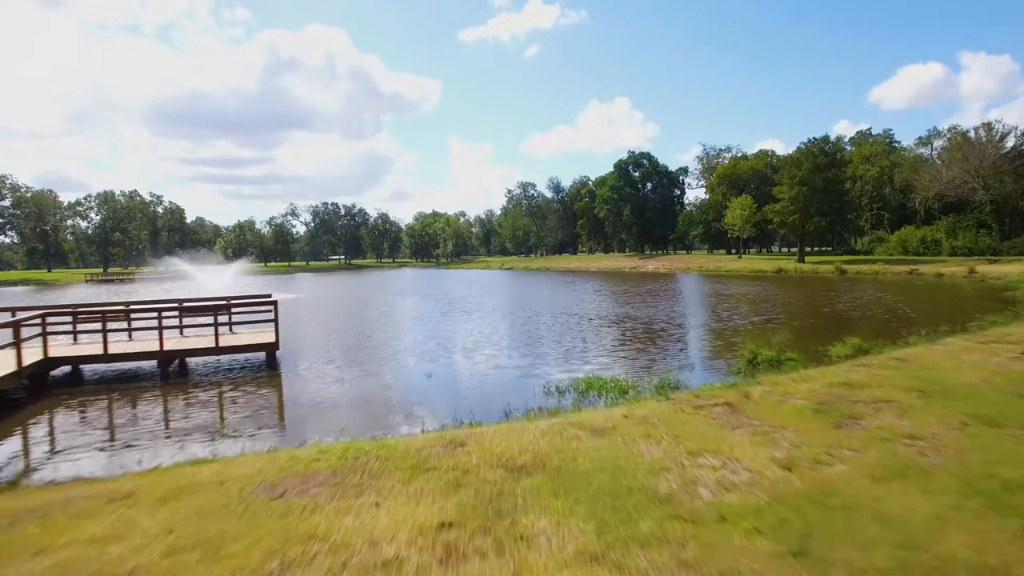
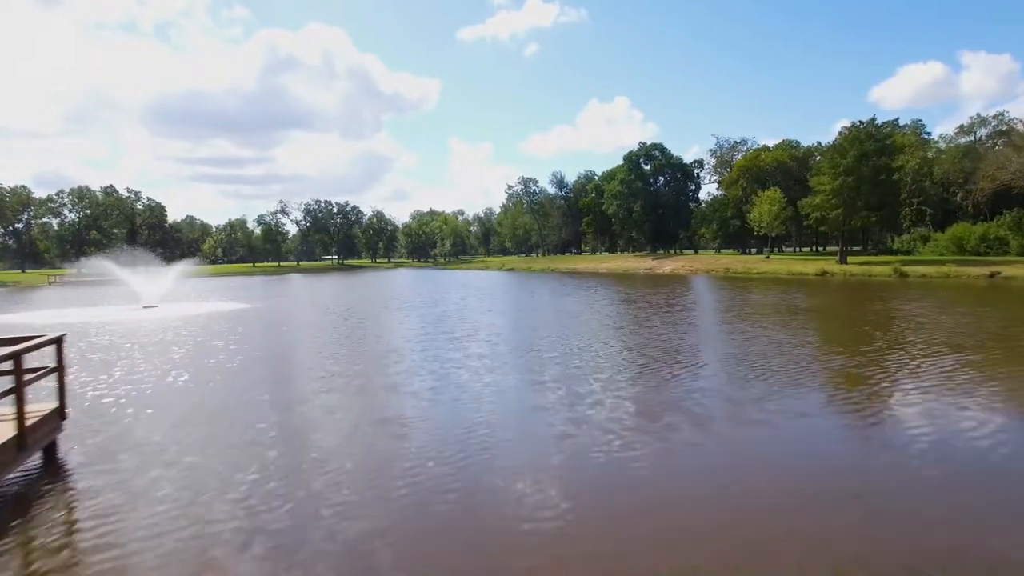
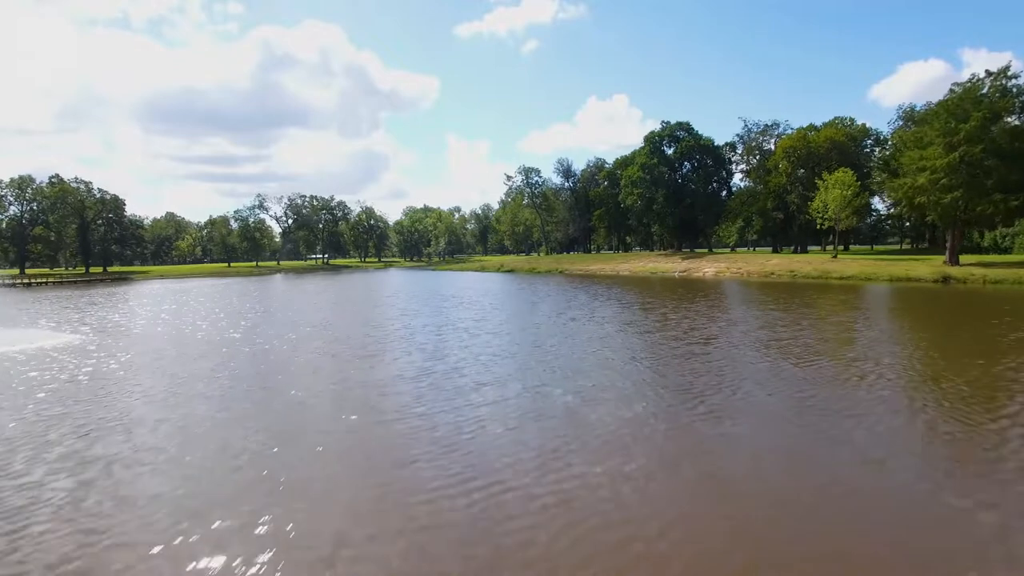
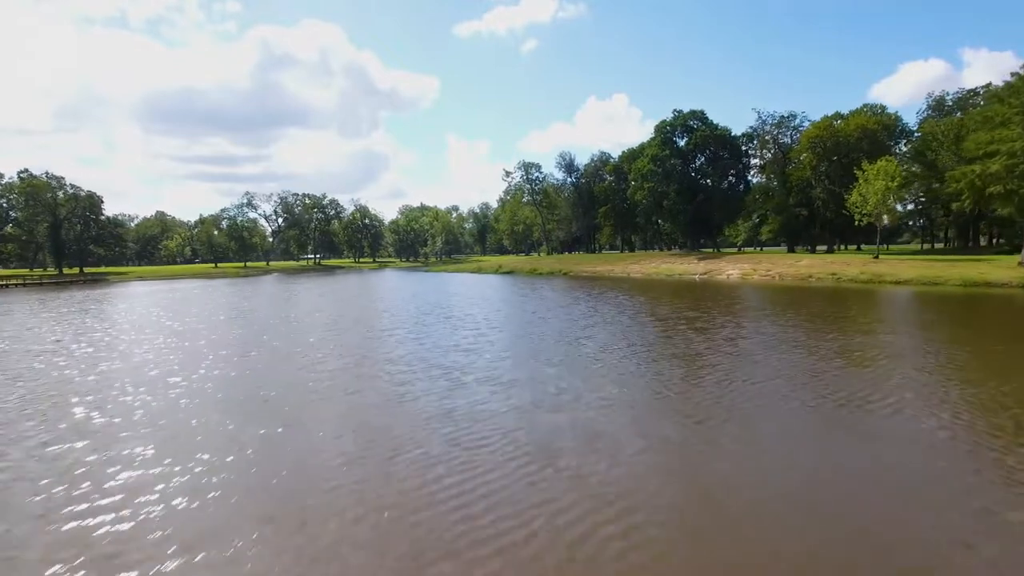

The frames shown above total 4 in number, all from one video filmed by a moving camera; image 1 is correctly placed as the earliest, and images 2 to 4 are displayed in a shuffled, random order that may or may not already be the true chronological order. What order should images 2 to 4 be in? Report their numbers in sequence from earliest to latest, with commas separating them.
2, 3, 4
